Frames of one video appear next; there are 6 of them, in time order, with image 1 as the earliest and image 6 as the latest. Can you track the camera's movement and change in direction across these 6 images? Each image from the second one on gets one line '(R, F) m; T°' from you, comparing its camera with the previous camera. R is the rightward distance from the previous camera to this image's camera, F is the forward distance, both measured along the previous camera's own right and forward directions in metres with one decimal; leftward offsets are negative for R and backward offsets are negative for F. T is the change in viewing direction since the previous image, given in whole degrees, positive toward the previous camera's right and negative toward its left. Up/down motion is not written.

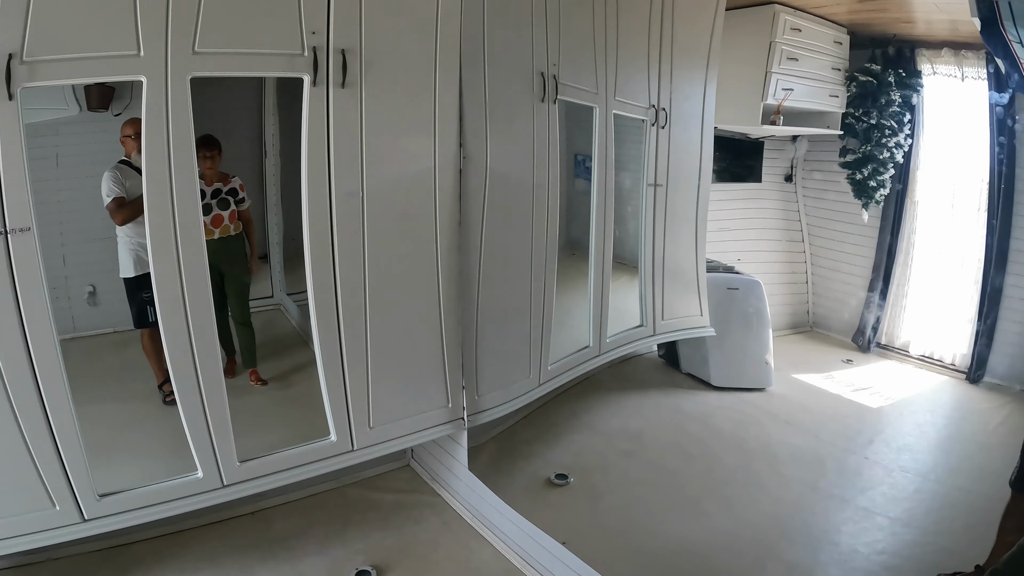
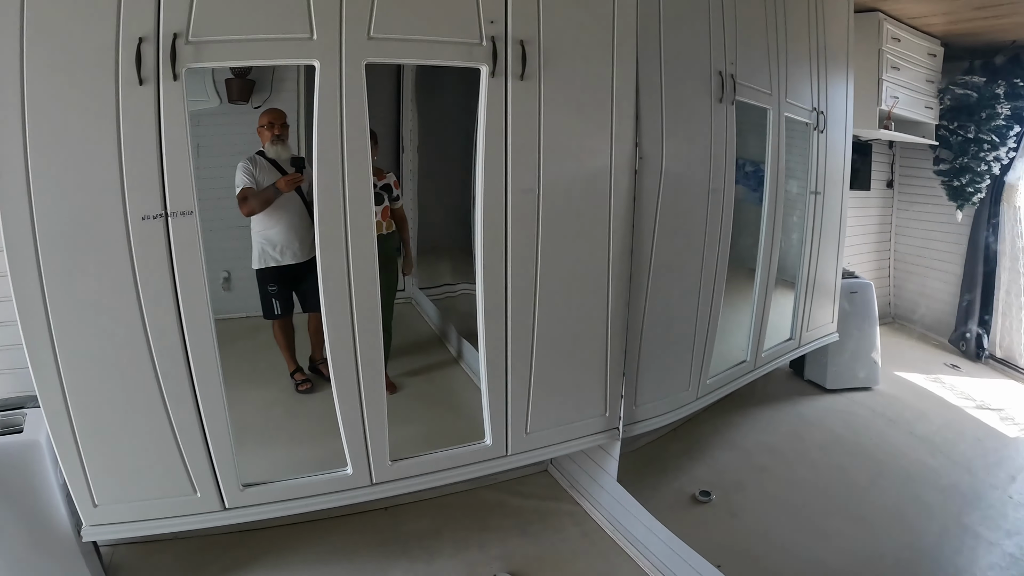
(-0.5, +0.1) m; 0°
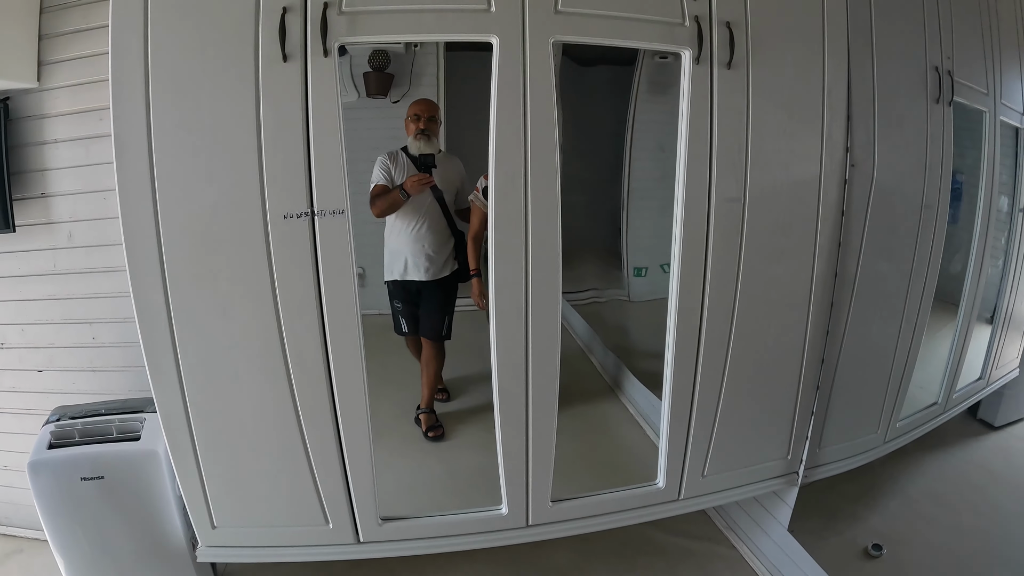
(-0.4, +0.2) m; -3°
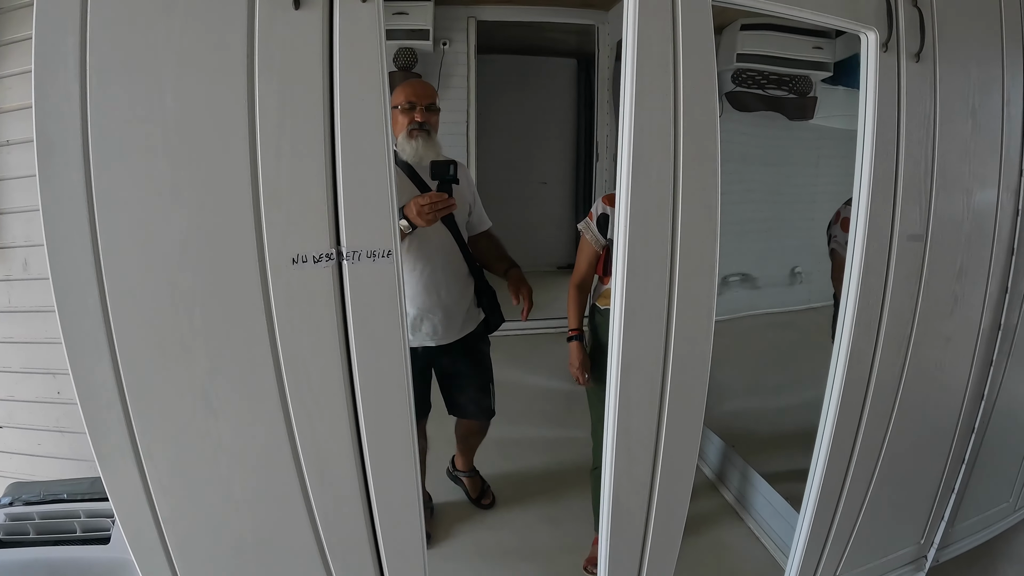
(-0.3, +0.3) m; +4°
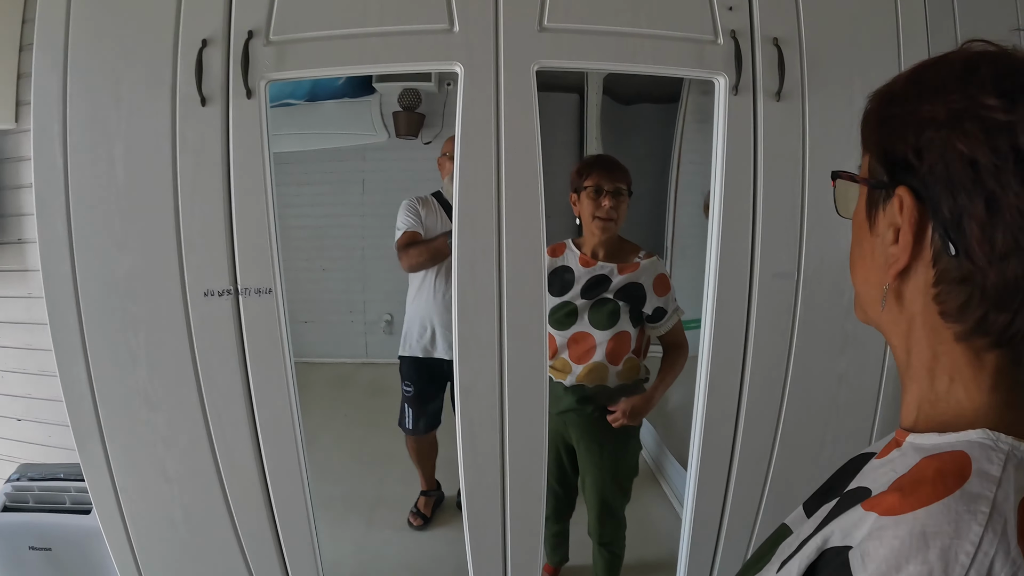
(+0.3, -0.1) m; -7°
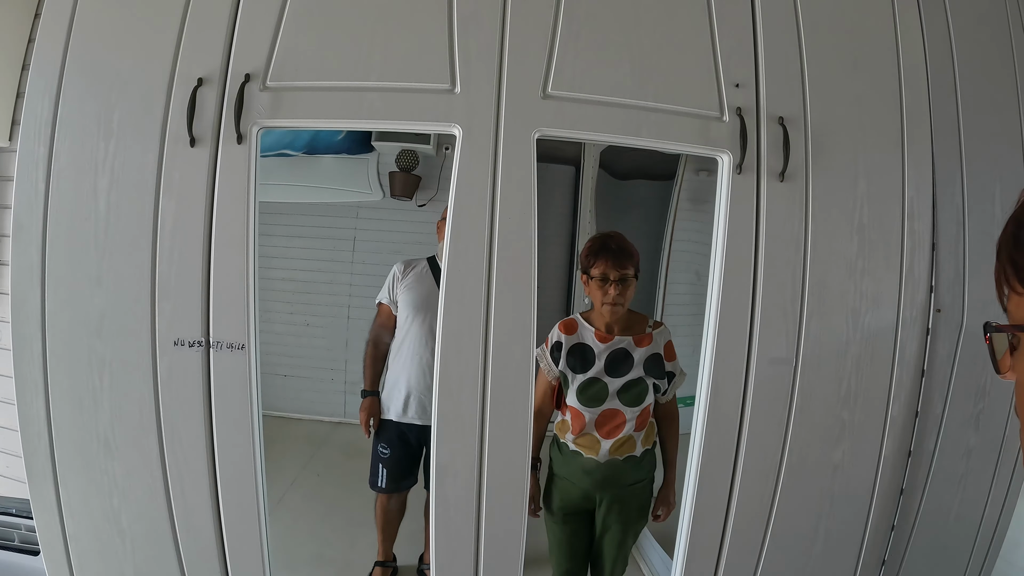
(0.0, 0.0) m; +1°
